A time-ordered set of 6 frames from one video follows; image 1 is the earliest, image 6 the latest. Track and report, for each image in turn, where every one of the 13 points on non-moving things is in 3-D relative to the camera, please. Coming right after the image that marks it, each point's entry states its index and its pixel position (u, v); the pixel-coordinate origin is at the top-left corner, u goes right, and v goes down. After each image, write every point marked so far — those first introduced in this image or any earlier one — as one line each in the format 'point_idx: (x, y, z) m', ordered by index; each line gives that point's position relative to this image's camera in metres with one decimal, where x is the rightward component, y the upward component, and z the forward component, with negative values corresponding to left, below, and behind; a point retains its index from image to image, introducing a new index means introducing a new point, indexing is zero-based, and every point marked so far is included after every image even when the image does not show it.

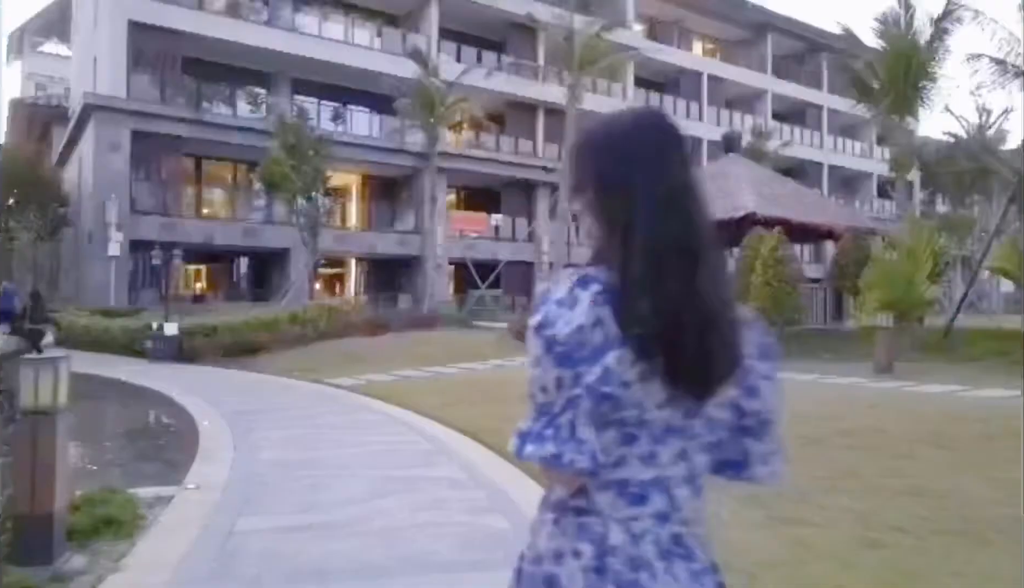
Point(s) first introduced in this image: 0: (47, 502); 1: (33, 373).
0: (-2.8, -1.3, +4.4) m
1: (-2.9, -0.5, +4.5) m
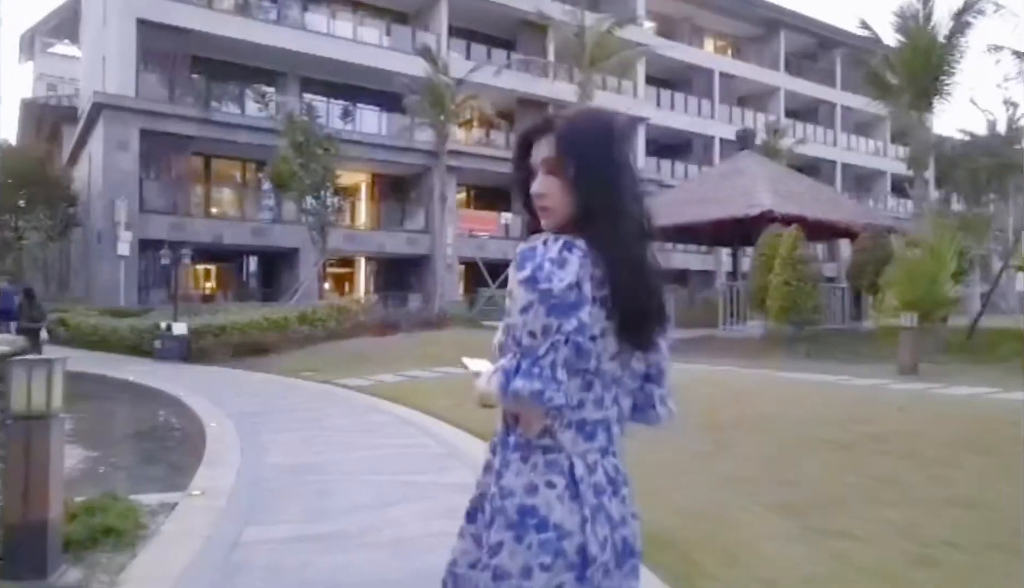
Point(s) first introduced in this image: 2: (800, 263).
0: (-2.7, -1.3, +4.2) m
1: (-2.8, -0.5, +4.2) m
2: (+6.5, +0.7, +16.4) m
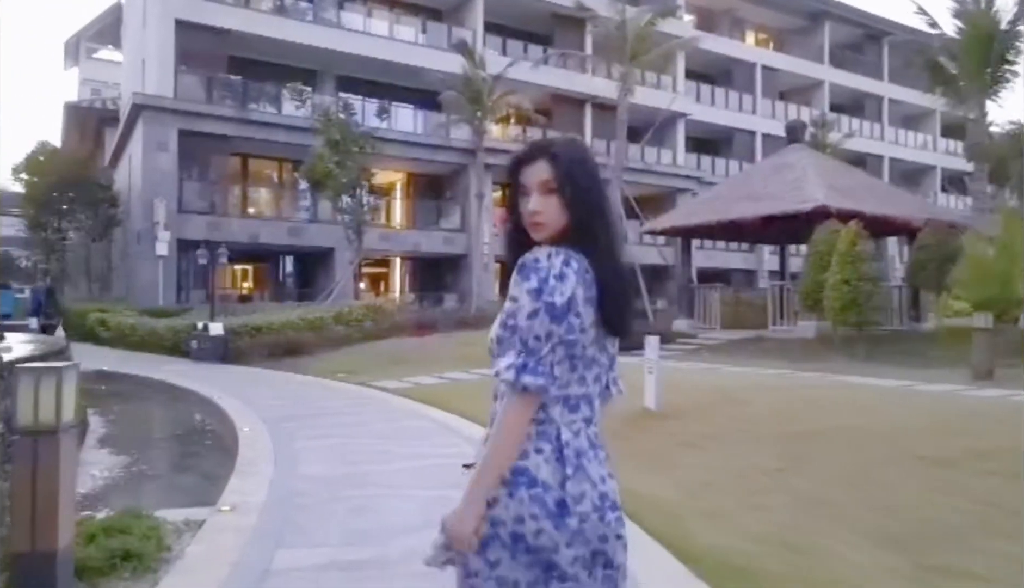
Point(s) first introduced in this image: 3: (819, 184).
0: (-2.4, -1.3, +3.7) m
1: (-2.5, -0.5, +3.8) m
2: (+7.4, +0.7, +15.5) m
3: (+7.9, +2.8, +18.8) m
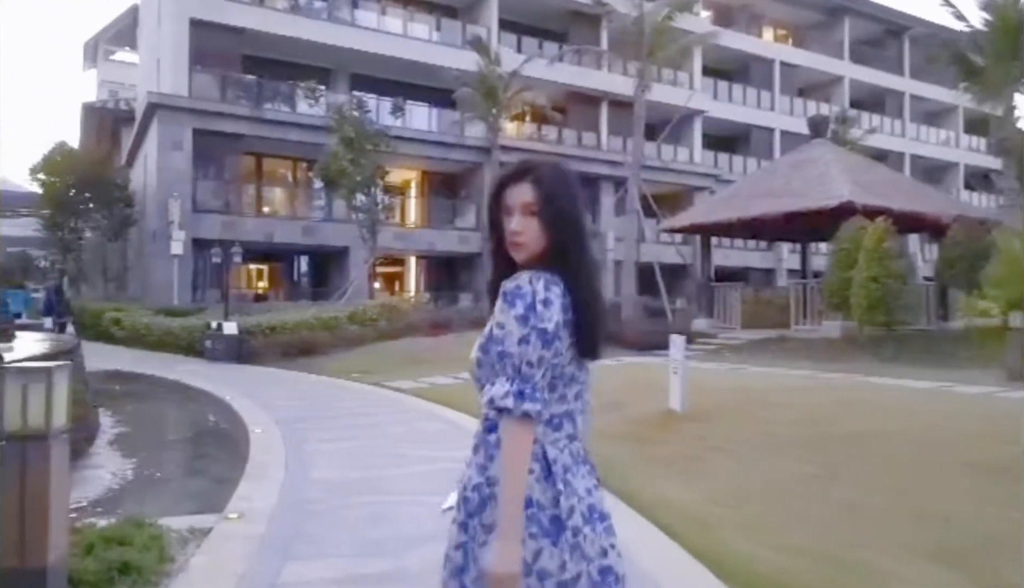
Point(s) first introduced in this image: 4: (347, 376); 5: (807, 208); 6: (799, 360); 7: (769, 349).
0: (-2.2, -1.2, +3.5) m
1: (-2.4, -0.4, +3.5) m
2: (+7.7, +0.7, +15.1) m
3: (+8.3, +2.9, +18.3) m
4: (-3.7, -1.8, +16.3) m
5: (+7.2, +2.1, +17.8) m
6: (+6.2, -1.4, +15.8) m
7: (+6.1, -1.3, +17.3) m
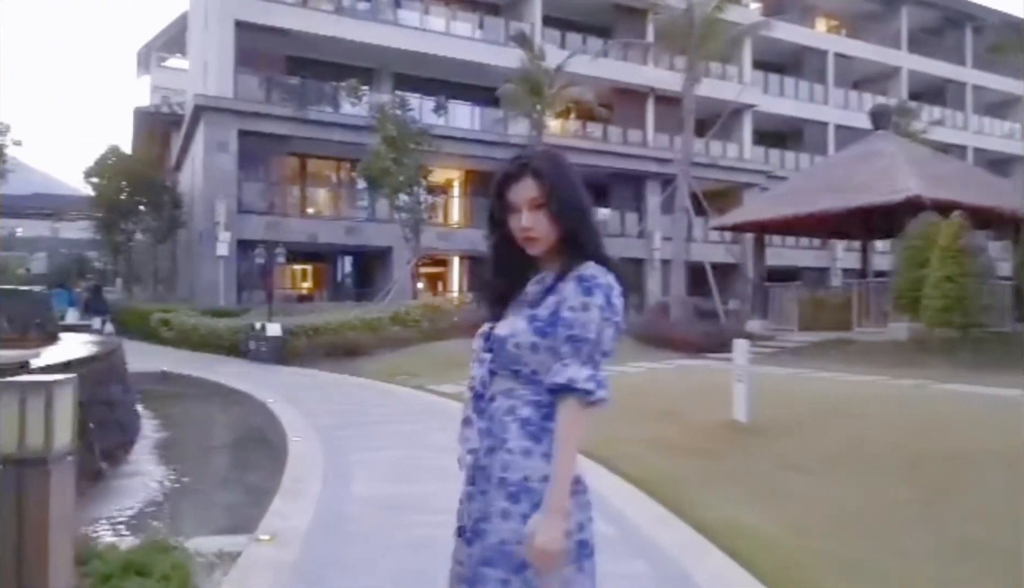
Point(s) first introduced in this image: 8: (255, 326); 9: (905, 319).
0: (-2.0, -1.2, +3.0) m
1: (-2.1, -0.4, +3.1) m
2: (+8.6, +0.7, +14.1) m
3: (+9.4, +2.8, +17.2) m
4: (-2.7, -1.9, +16.0) m
5: (+8.3, +2.1, +16.8) m
6: (+7.2, -1.4, +14.8) m
7: (+7.2, -1.3, +16.4) m
8: (-6.9, -0.9, +19.6) m
9: (+9.1, -0.6, +17.0) m
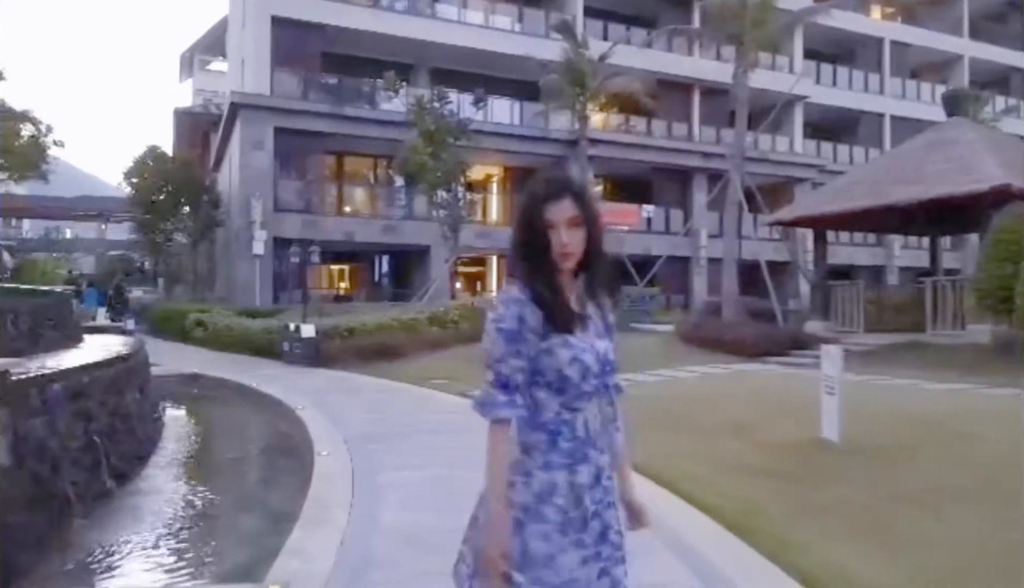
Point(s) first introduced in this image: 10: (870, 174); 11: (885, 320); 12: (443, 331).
0: (-1.7, -1.2, +2.2) m
1: (-1.8, -0.4, +2.2) m
2: (+9.4, +0.8, +12.6) m
3: (+10.4, +2.9, +15.8) m
4: (-1.8, -1.8, +15.1) m
5: (+9.2, +2.1, +15.4) m
6: (+8.0, -1.4, +13.5) m
7: (+8.1, -1.3, +15.1) m
8: (-5.8, -0.9, +18.9) m
9: (+10.0, -0.6, +15.5) m
10: (+9.0, +3.0, +18.3) m
11: (+10.2, -0.7, +20.1) m
12: (-1.8, -1.0, +19.7) m
